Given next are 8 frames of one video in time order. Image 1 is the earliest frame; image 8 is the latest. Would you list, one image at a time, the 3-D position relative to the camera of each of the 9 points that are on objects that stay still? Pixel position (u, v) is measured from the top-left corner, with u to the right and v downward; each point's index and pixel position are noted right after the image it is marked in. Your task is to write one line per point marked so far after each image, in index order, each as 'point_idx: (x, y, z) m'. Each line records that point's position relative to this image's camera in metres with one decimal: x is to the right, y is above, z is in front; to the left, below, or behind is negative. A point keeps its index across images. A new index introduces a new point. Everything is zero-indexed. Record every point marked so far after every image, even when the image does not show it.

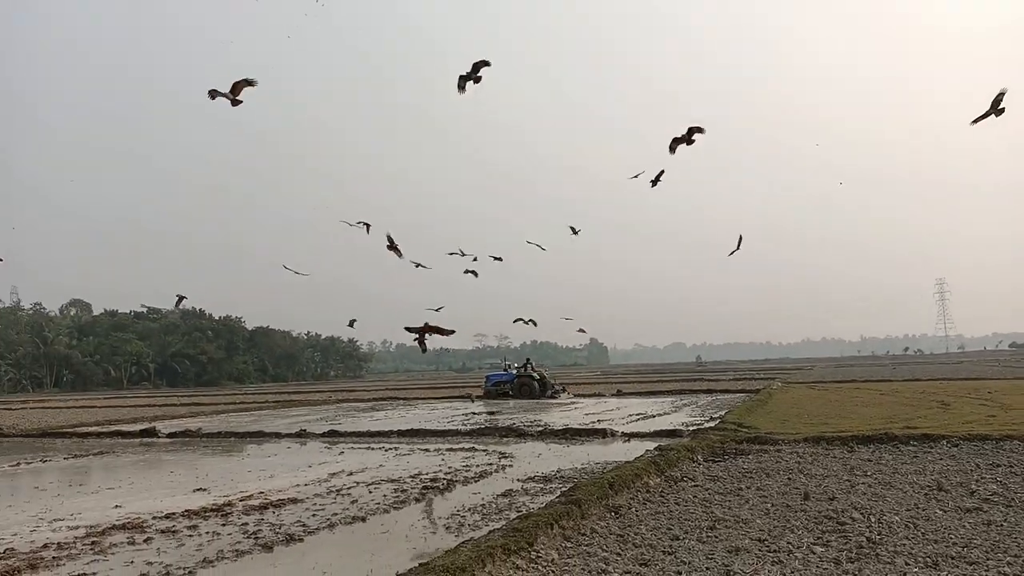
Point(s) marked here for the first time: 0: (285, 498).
0: (-2.5, -2.3, +12.0) m
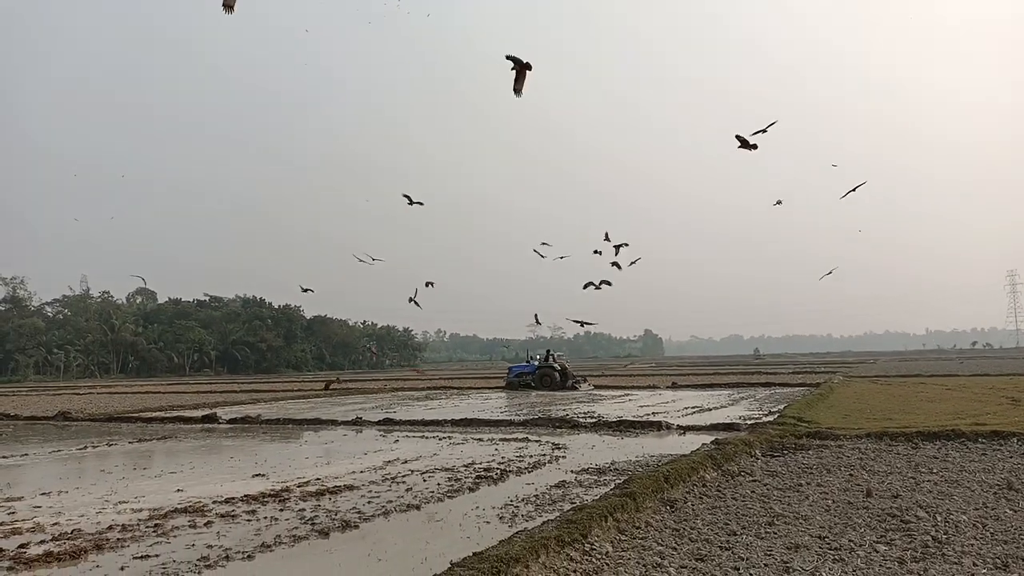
0: (-1.9, -2.2, +12.2) m
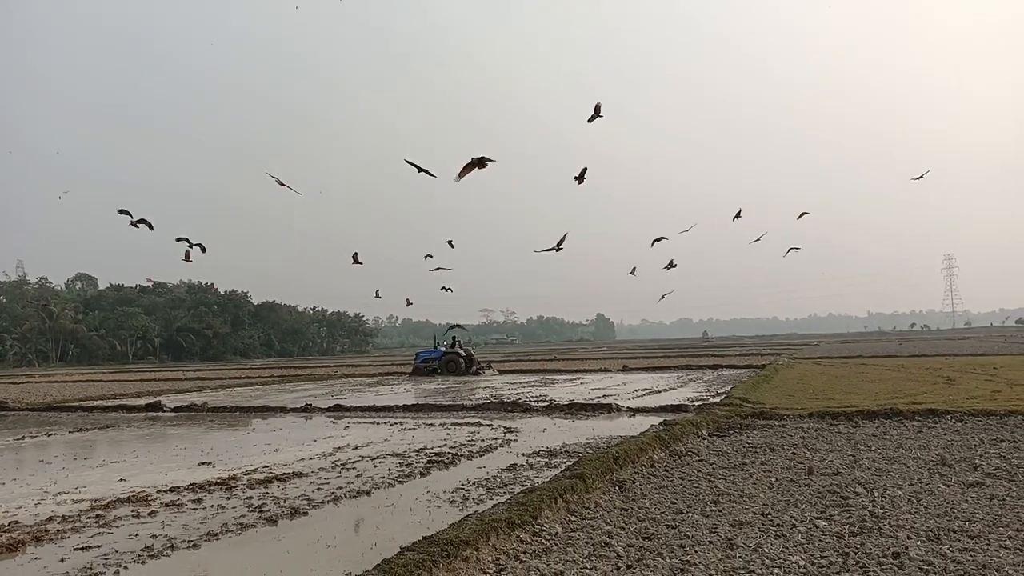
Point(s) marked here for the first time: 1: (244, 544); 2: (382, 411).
0: (-2.4, -2.0, +12.0) m
1: (-2.5, -2.5, +10.6) m
2: (-1.7, -1.6, +13.8) m
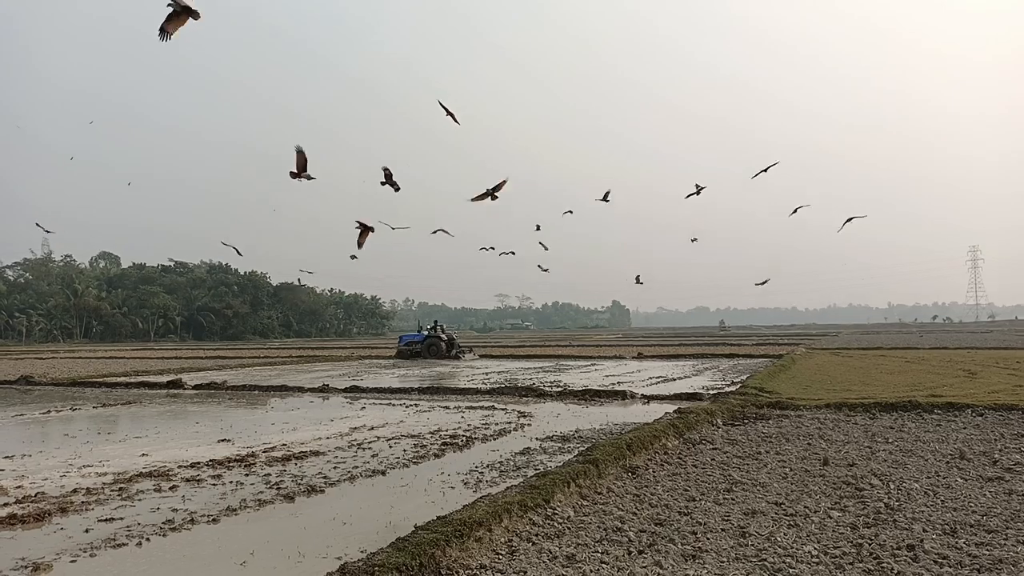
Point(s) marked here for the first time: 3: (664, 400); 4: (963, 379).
0: (-2.3, -1.8, +12.2) m
1: (-2.4, -2.3, +10.9) m
2: (-1.5, -1.3, +14.0) m
3: (+1.9, -1.5, +14.1) m
4: (+5.9, -1.2, +14.5) m
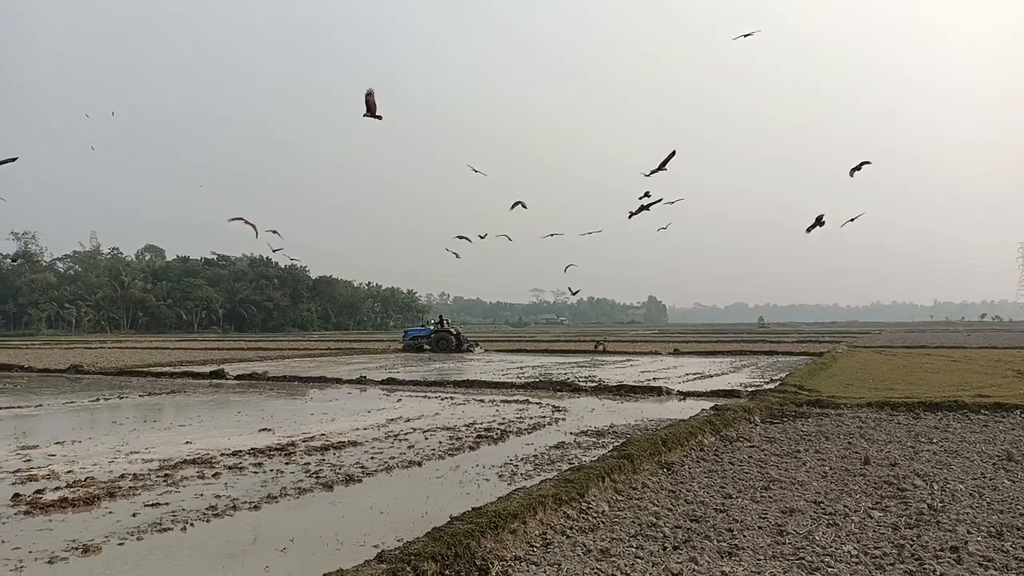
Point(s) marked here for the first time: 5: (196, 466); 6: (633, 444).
0: (-1.9, -1.7, +12.4) m
1: (-2.1, -2.2, +11.1) m
2: (-1.0, -1.2, +14.1) m
3: (+2.5, -1.4, +14.1) m
4: (+6.5, -1.1, +14.1) m
5: (-3.4, -1.9, +11.9) m
6: (+1.4, -1.8, +12.5) m
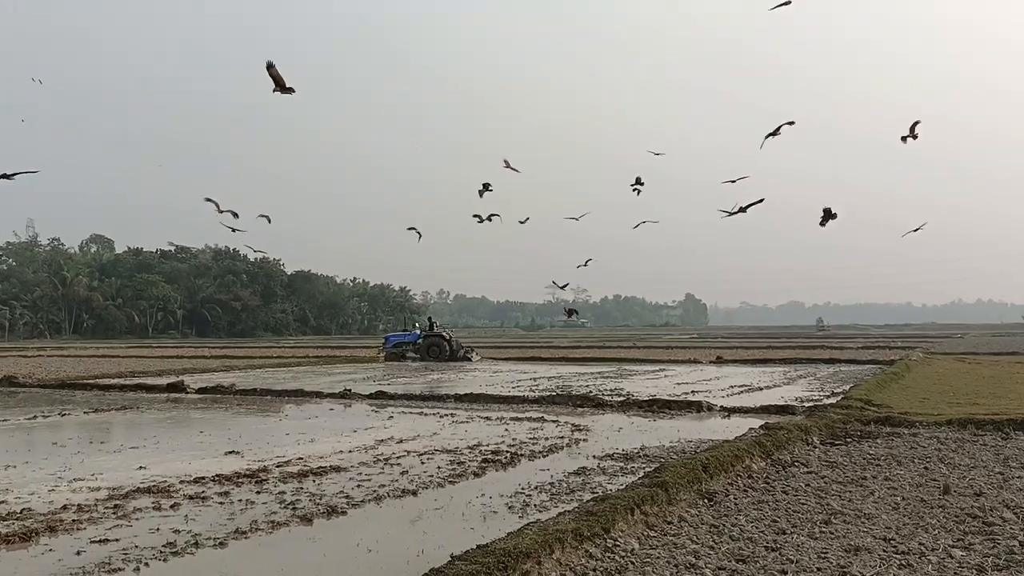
0: (-1.7, -1.7, +10.6) m
1: (-2.0, -2.2, +9.3) m
2: (-0.8, -1.2, +12.3) m
3: (+2.6, -1.4, +12.1) m
4: (+6.6, -1.1, +12.1) m
5: (-3.3, -1.9, +10.0) m
6: (+1.5, -1.7, +10.6) m
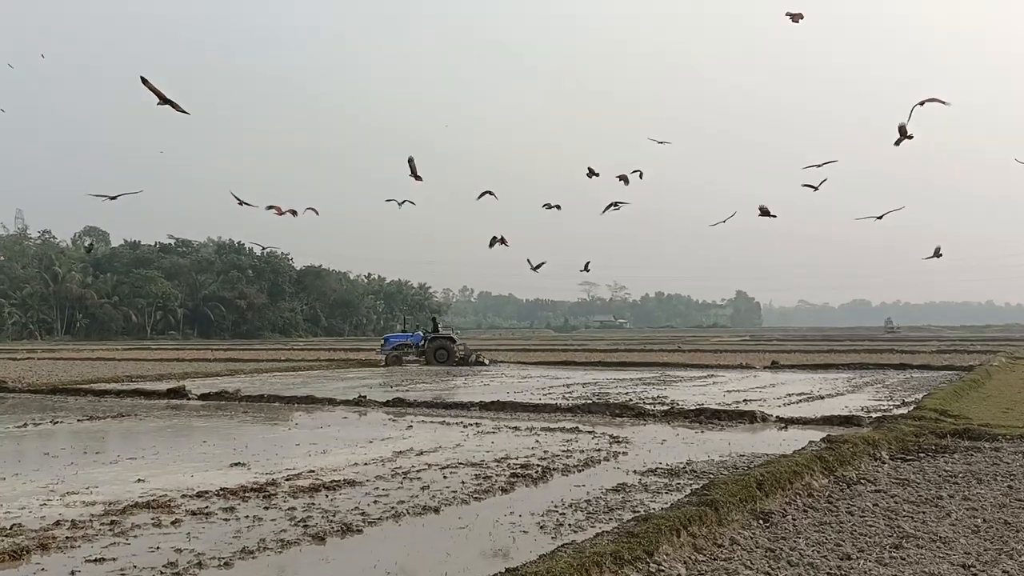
0: (-1.5, -1.7, +9.7) m
1: (-1.8, -2.2, +8.4) m
2: (-0.5, -1.2, +11.3) m
3: (+3.0, -1.3, +11.0) m
4: (+7.0, -1.1, +10.8) m
5: (-3.0, -1.9, +9.2) m
6: (+1.8, -1.7, +9.5) m
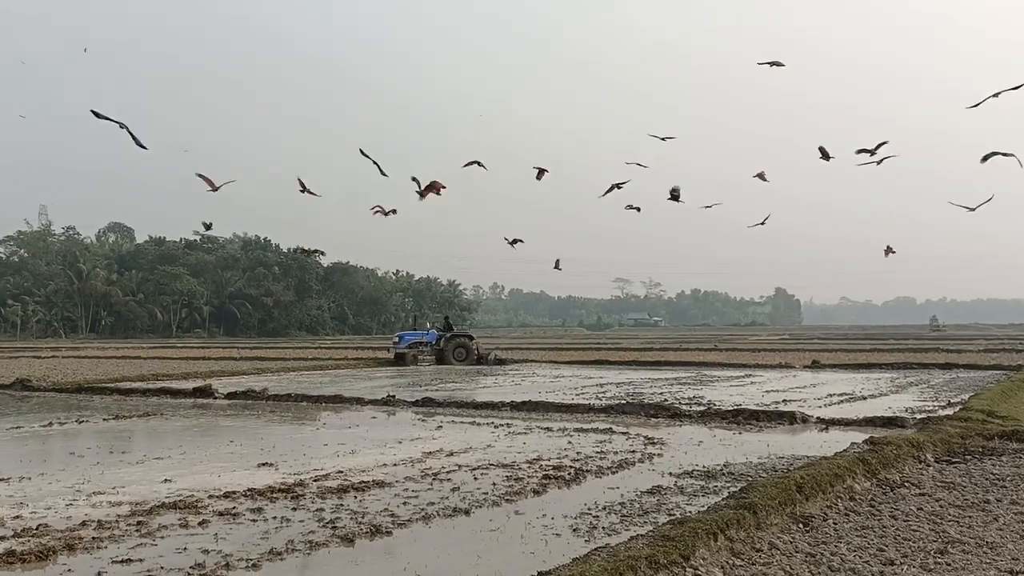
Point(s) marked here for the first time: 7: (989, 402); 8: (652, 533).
0: (-1.2, -1.6, +9.5) m
1: (-1.6, -2.1, +8.2) m
2: (-0.2, -1.2, +11.1) m
3: (+3.3, -1.3, +10.7) m
4: (+7.3, -1.0, +10.4) m
5: (-2.8, -1.8, +9.1) m
6: (+2.0, -1.7, +9.2) m
7: (+5.0, -1.1, +11.6) m
8: (+1.1, -1.9, +8.7) m
